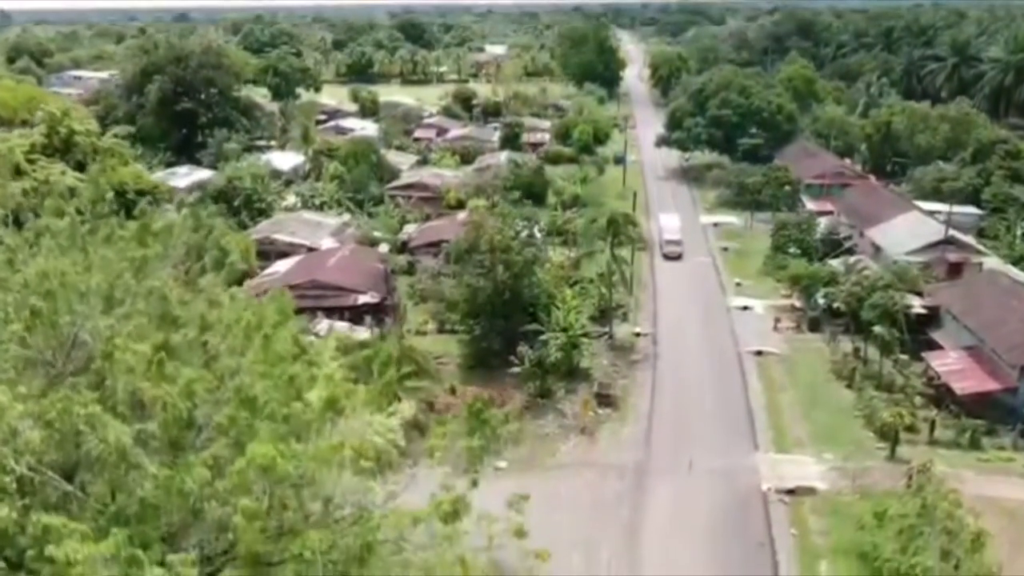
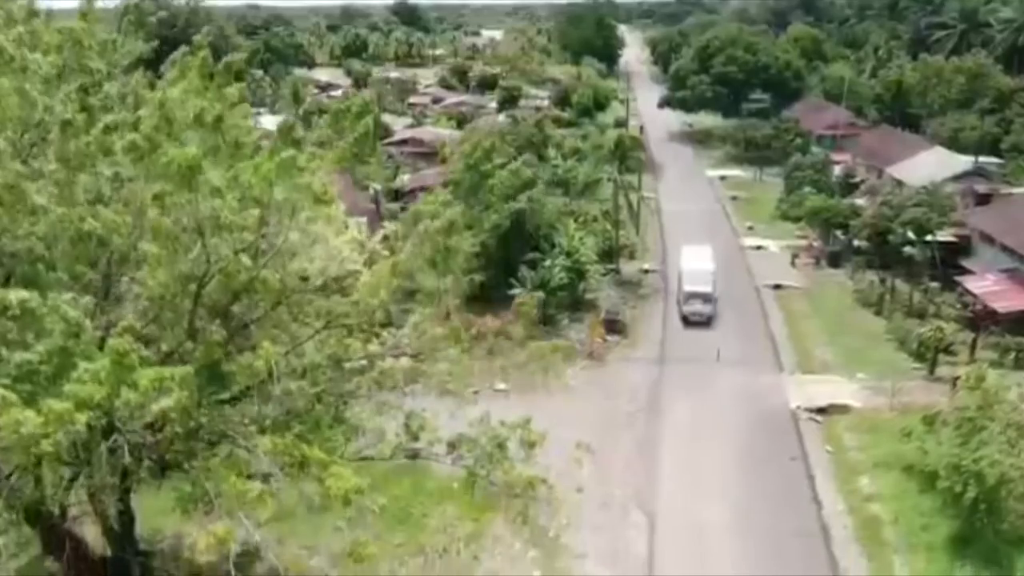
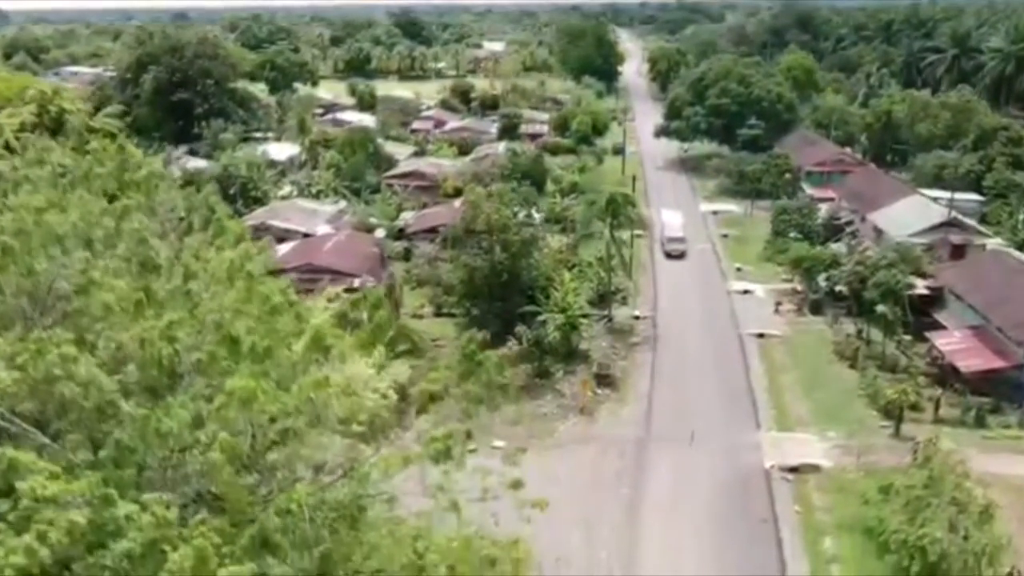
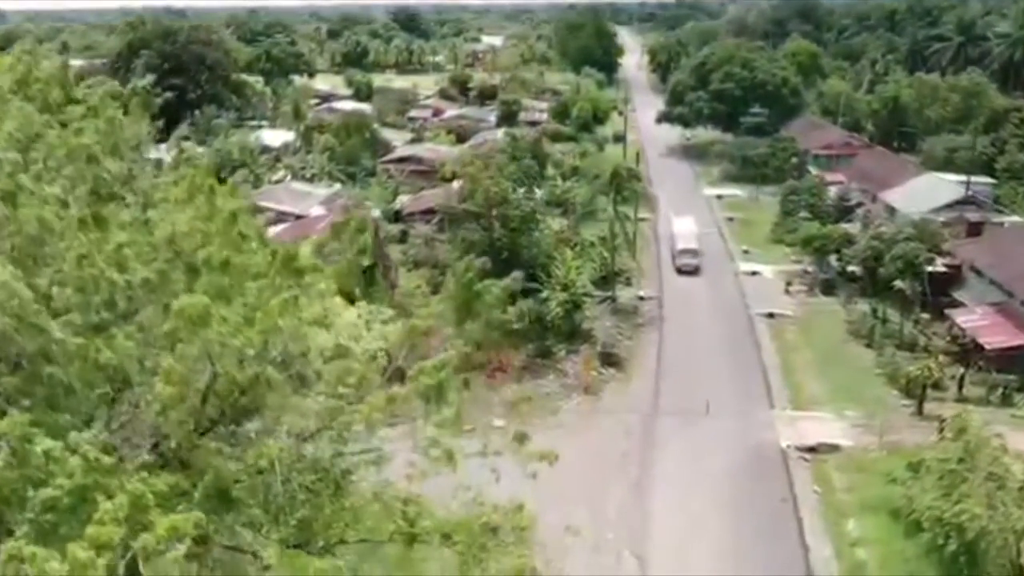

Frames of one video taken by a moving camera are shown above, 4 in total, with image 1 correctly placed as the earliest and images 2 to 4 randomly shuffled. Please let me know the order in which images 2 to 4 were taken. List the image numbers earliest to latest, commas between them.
3, 4, 2
